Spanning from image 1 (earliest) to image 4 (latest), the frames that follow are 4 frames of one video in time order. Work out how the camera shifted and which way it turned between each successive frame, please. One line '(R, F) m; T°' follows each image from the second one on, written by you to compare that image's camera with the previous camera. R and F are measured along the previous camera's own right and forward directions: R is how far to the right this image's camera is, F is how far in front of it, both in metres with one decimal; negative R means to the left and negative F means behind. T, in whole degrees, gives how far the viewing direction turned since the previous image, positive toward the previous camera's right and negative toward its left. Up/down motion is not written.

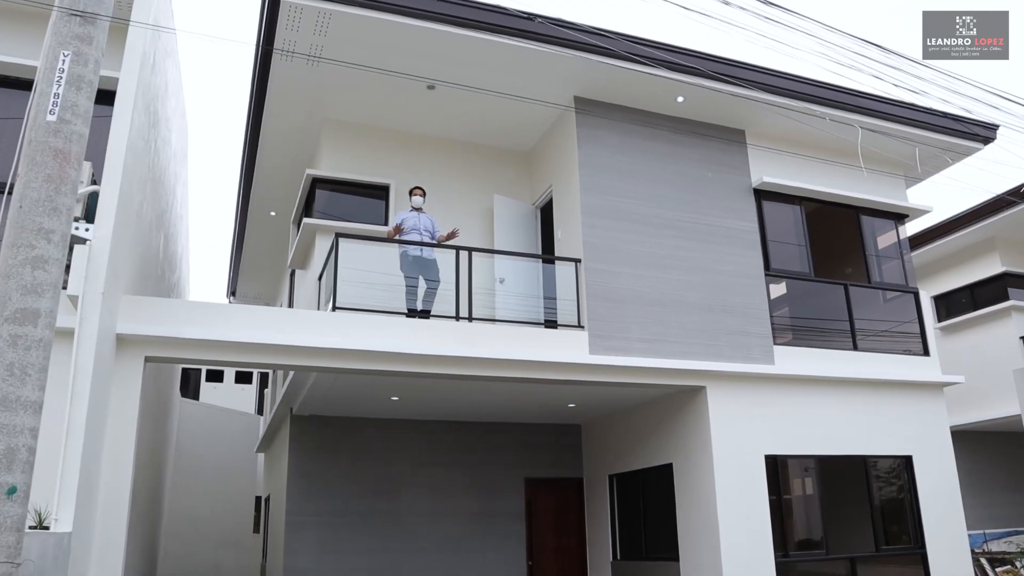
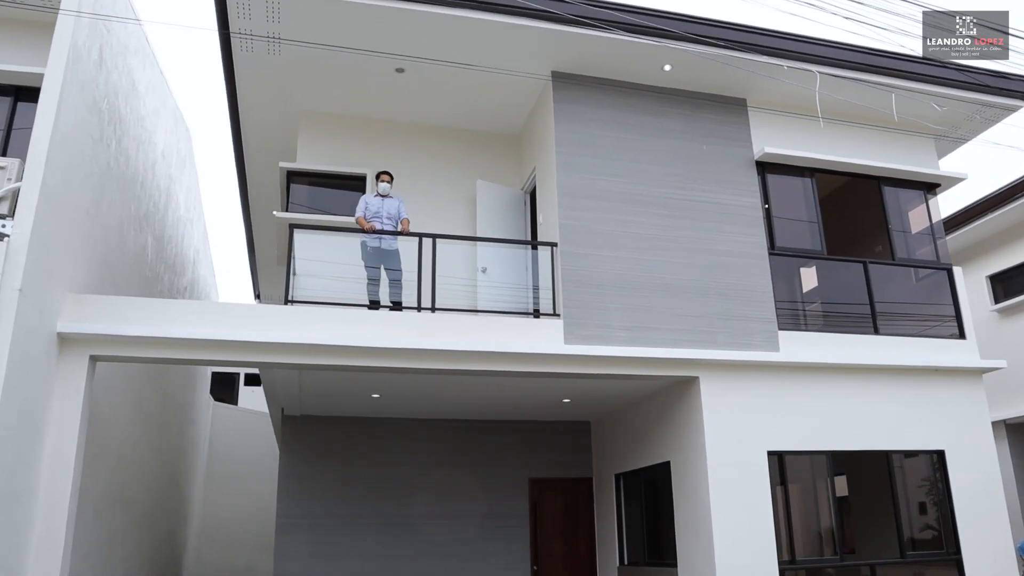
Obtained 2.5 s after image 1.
(+0.9, +0.4) m; -6°
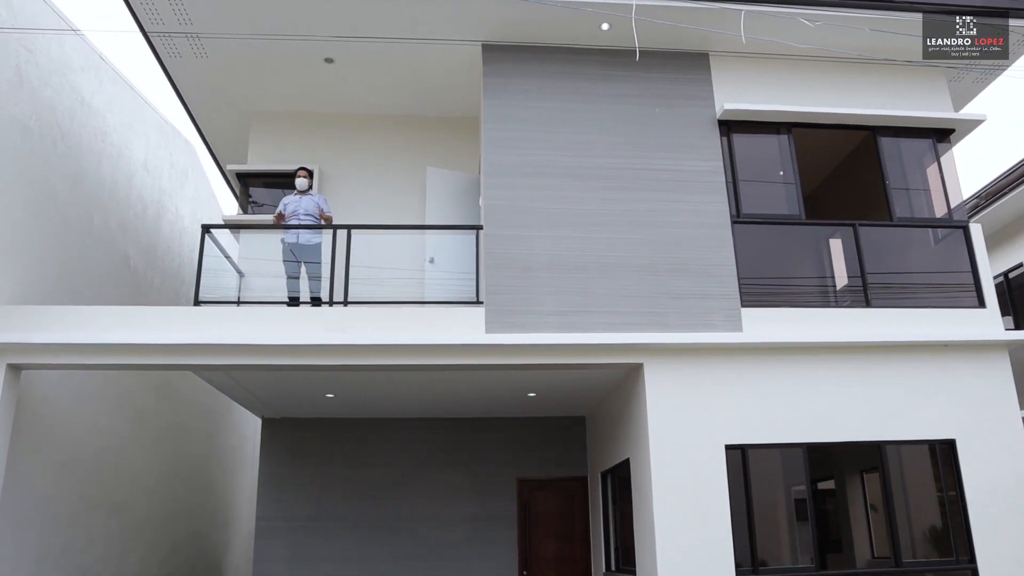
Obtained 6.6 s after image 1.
(+1.6, +0.6) m; -10°
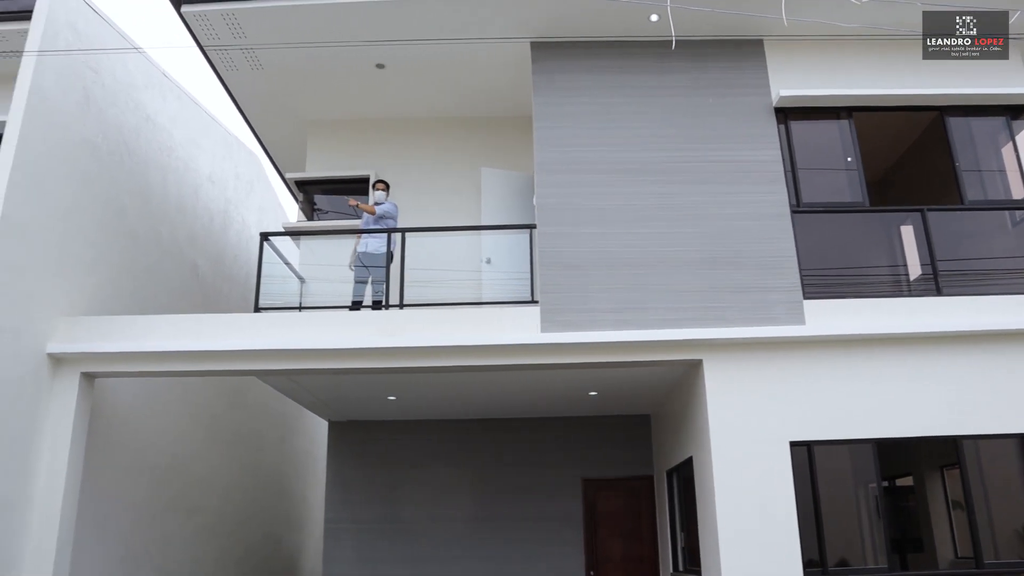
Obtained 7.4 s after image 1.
(+0.1, 0.0) m; -5°
